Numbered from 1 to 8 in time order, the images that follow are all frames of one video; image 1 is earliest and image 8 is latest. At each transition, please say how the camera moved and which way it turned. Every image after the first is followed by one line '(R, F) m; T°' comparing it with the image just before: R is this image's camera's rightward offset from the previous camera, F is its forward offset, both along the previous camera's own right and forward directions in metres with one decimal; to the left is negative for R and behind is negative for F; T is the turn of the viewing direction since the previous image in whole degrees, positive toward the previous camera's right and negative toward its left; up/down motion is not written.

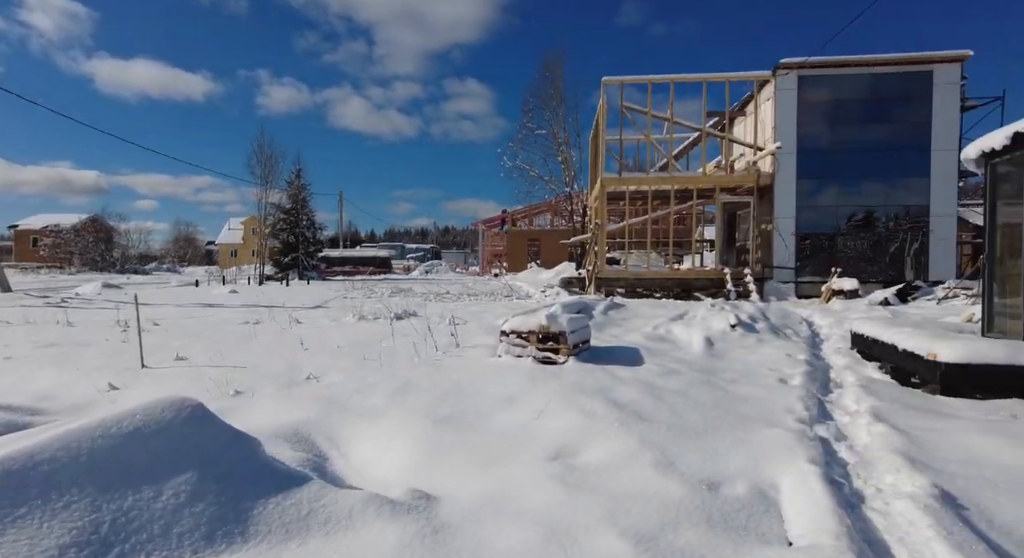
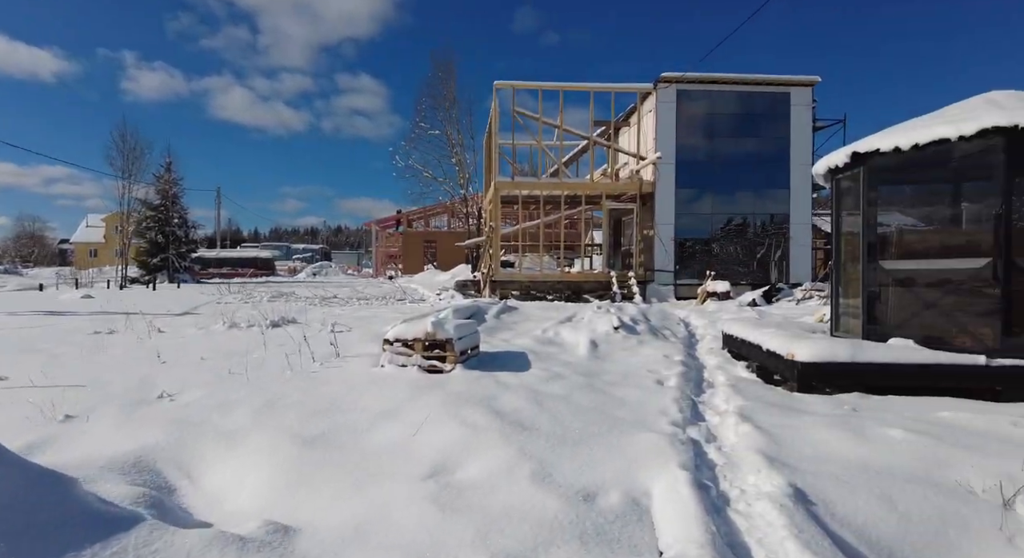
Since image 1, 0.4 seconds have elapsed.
(+0.1, +0.1) m; +10°
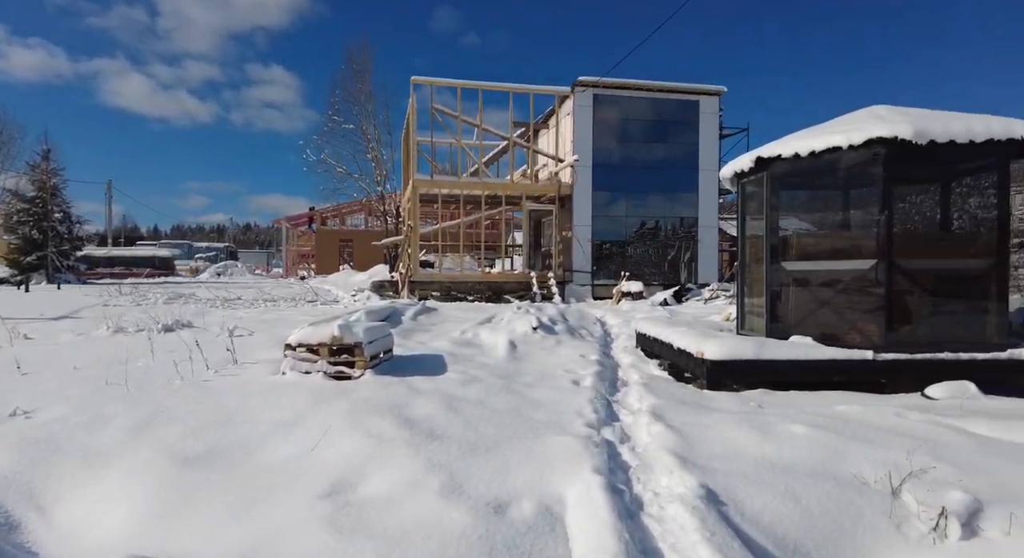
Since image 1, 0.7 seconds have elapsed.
(+0.1, +0.2) m; +8°
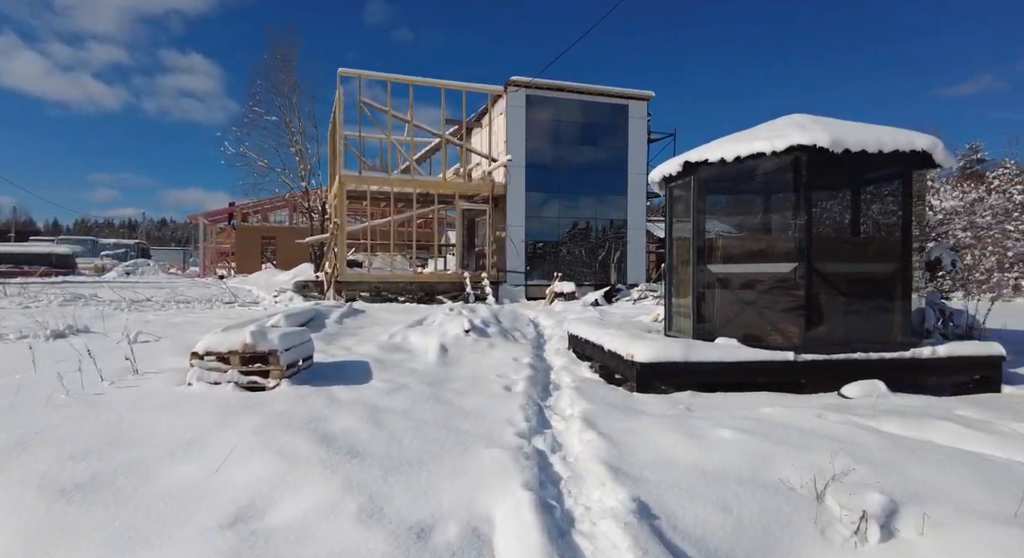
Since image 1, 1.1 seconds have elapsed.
(0.0, +0.2) m; +7°
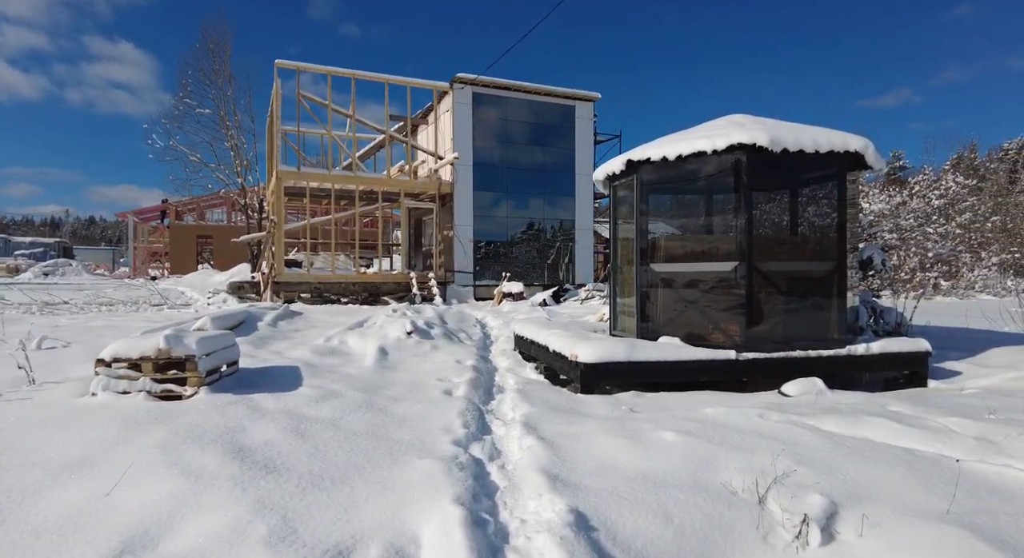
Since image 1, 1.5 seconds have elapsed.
(+0.1, +0.2) m; +5°
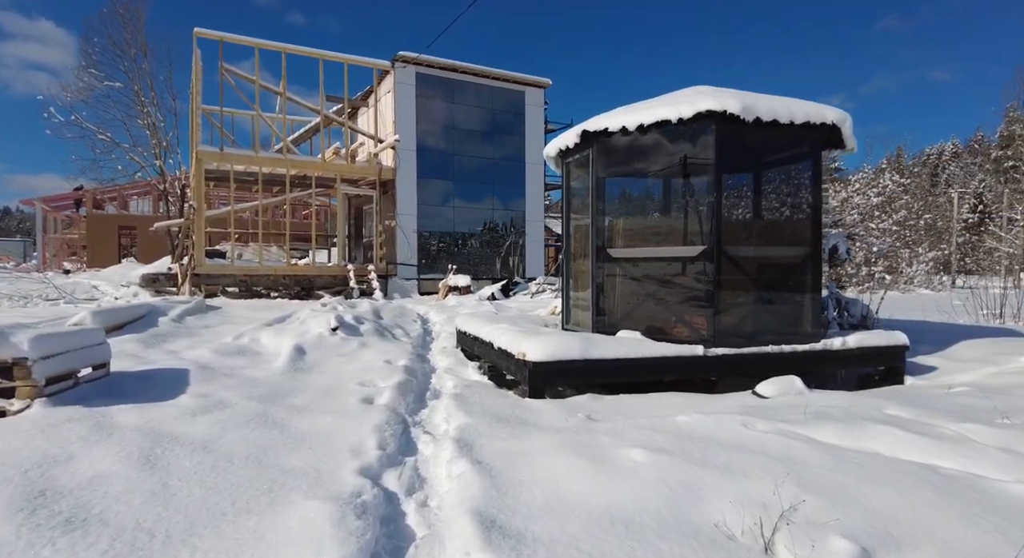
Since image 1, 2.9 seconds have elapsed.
(+0.1, +0.7) m; +5°
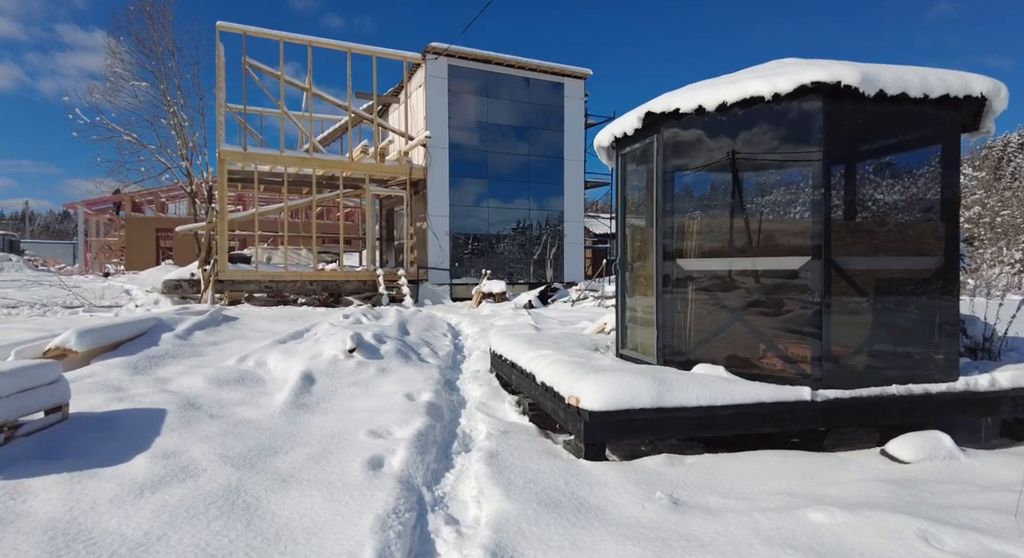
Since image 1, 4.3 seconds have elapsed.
(-0.1, +0.8) m; -4°
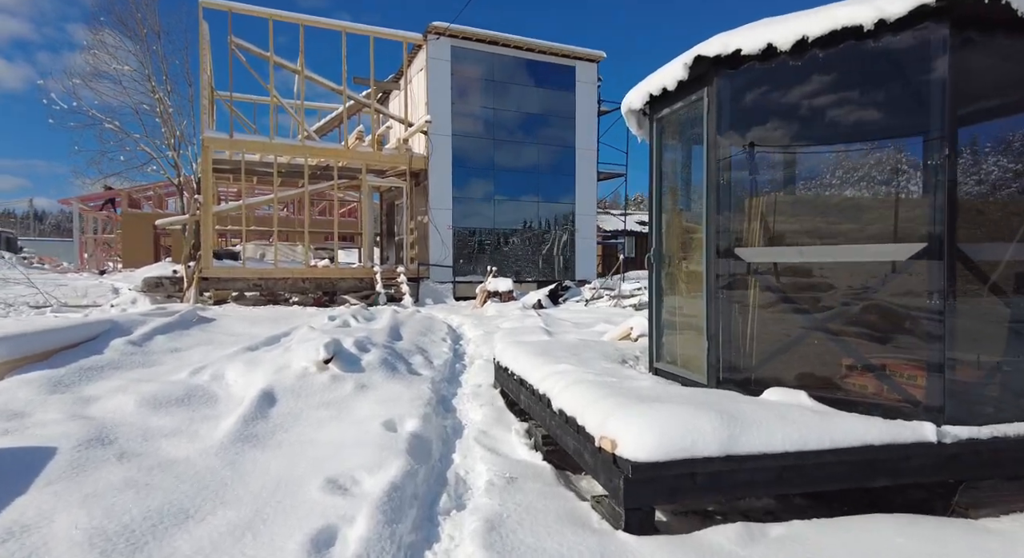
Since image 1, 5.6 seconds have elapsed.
(0.0, +0.8) m; -1°
